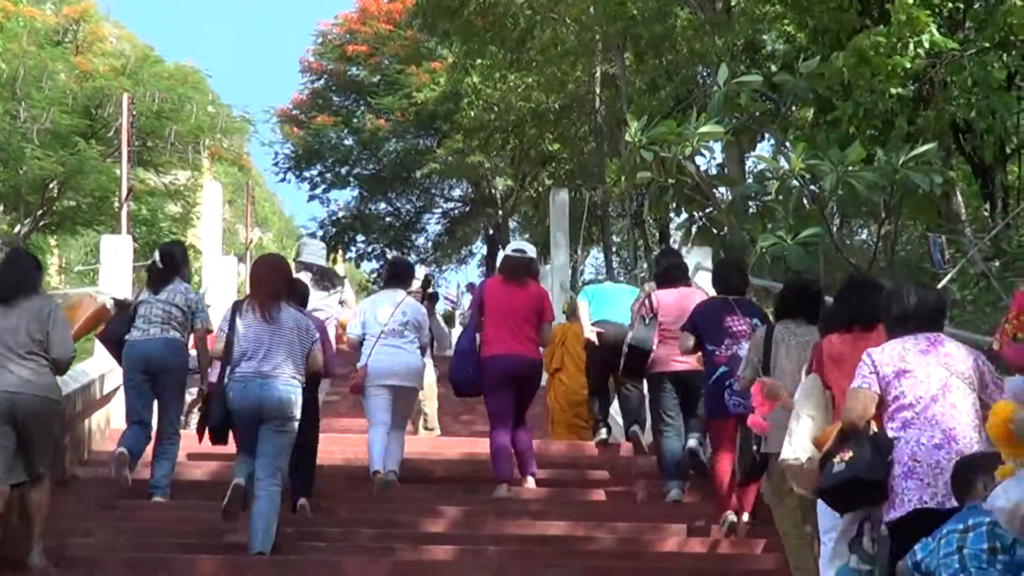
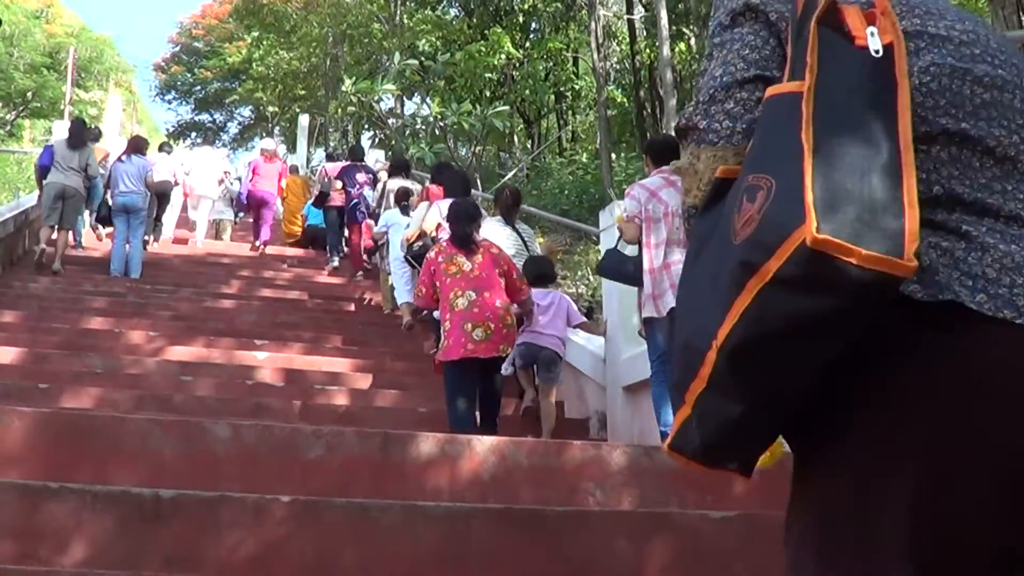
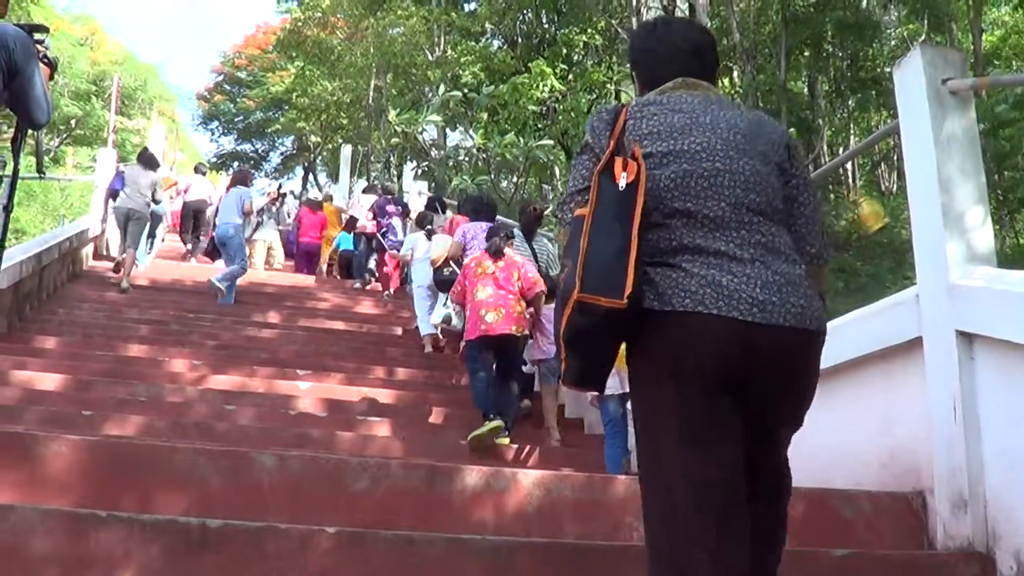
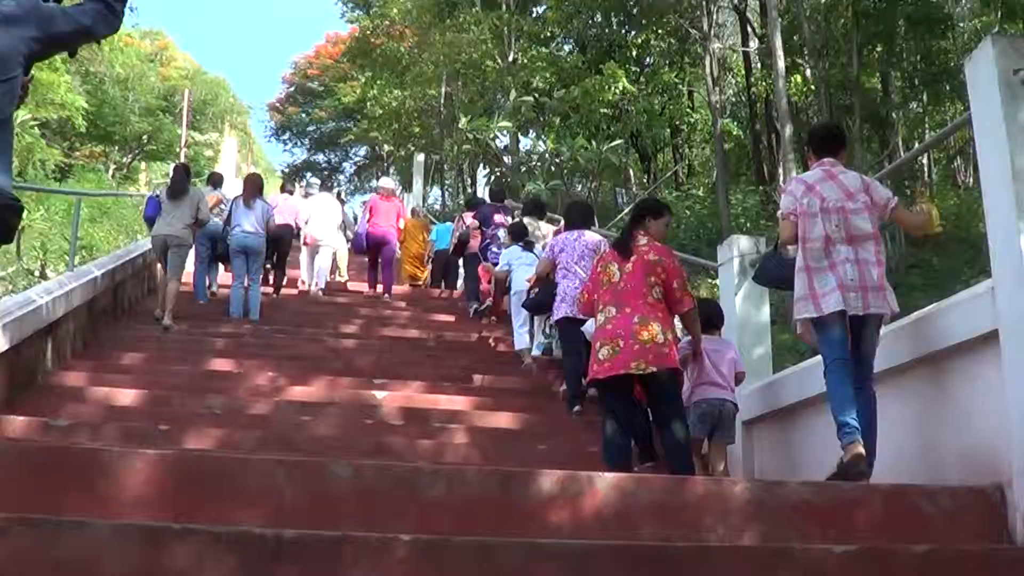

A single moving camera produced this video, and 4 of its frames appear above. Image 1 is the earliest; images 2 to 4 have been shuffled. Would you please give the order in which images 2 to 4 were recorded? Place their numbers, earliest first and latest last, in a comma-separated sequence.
4, 2, 3
